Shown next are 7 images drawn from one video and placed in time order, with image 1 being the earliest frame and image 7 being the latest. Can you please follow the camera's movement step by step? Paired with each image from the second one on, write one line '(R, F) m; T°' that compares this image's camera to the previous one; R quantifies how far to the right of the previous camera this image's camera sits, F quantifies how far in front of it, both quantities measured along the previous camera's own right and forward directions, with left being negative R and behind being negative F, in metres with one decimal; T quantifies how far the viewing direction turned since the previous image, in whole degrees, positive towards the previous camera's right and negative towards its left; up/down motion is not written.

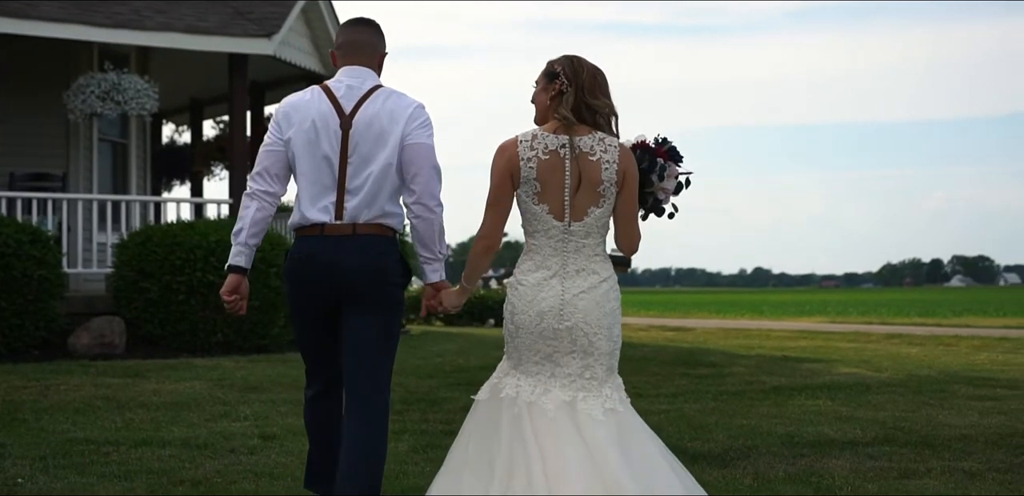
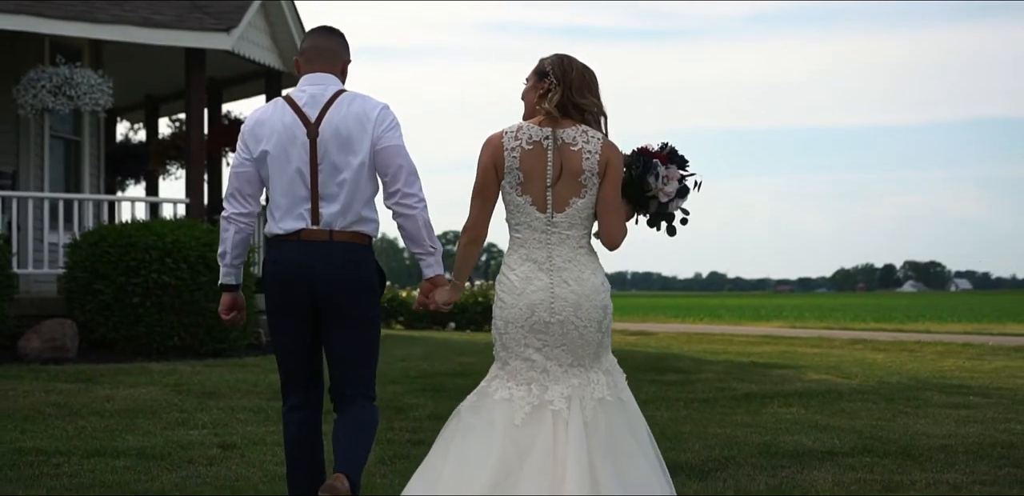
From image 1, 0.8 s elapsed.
(-0.1, +0.3) m; +2°
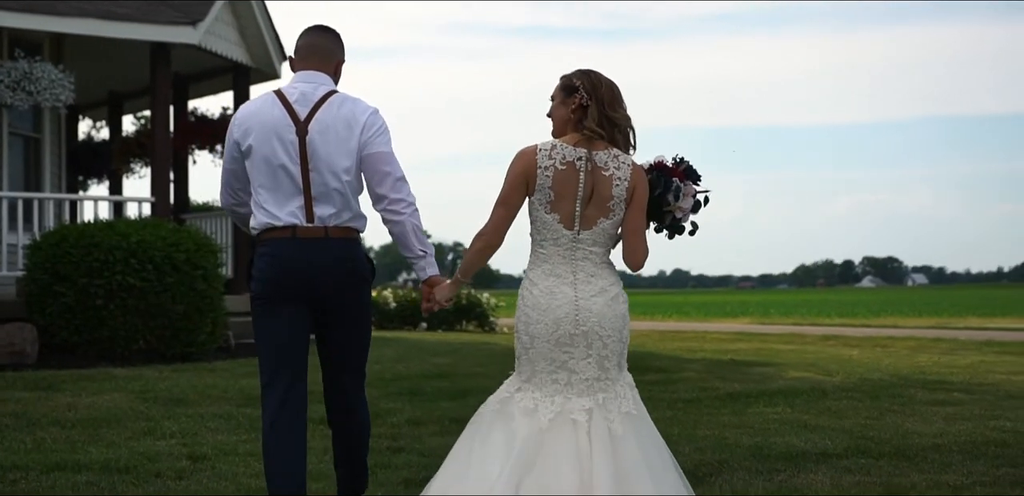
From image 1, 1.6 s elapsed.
(-0.1, +0.3) m; +2°
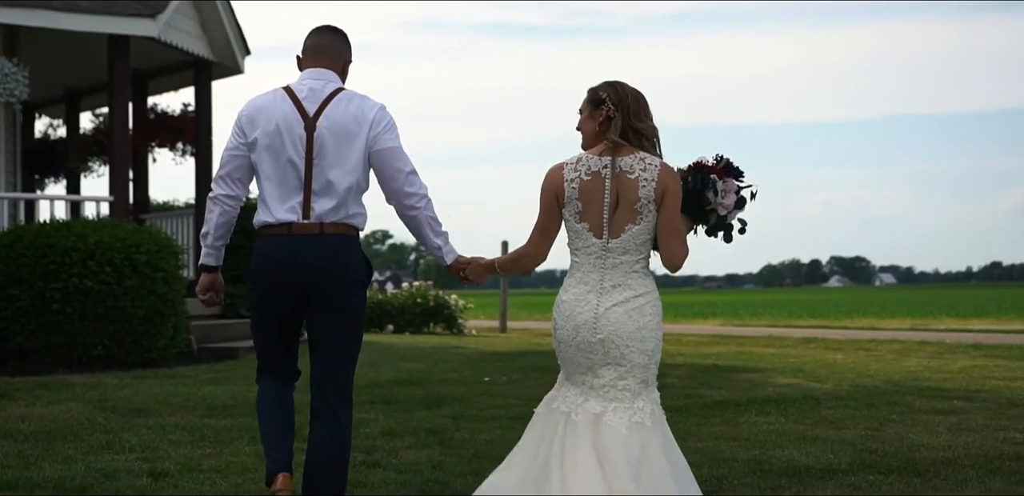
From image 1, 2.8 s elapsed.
(-0.1, +0.5) m; +1°
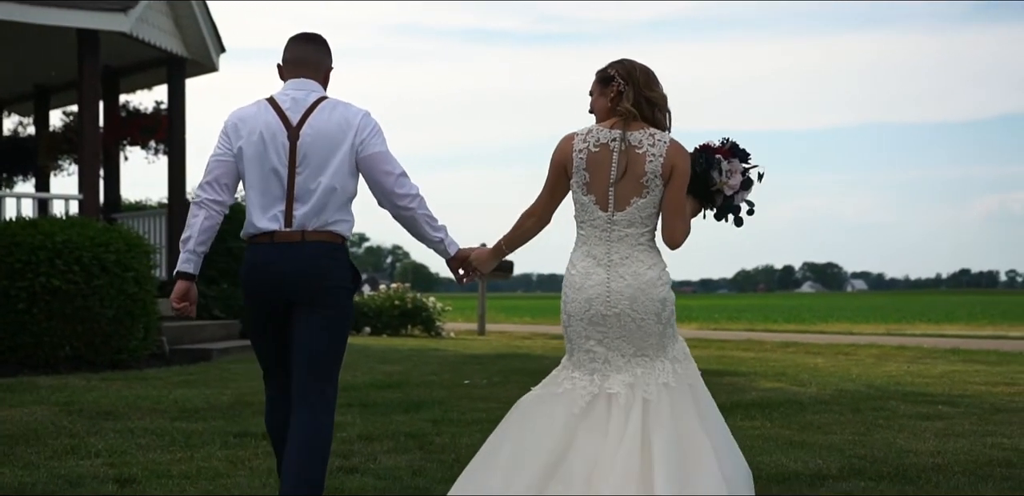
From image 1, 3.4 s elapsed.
(0.0, +0.2) m; +1°
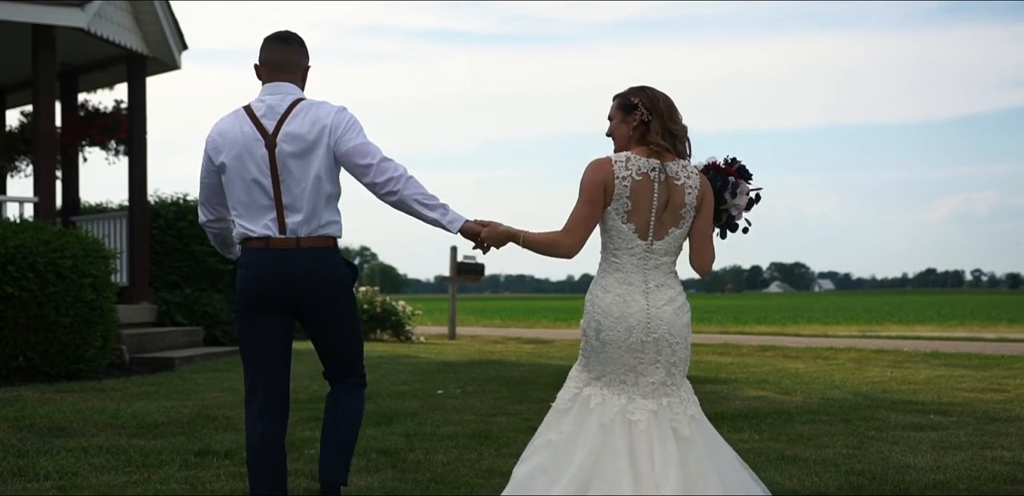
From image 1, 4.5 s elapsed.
(-0.1, +0.4) m; +1°
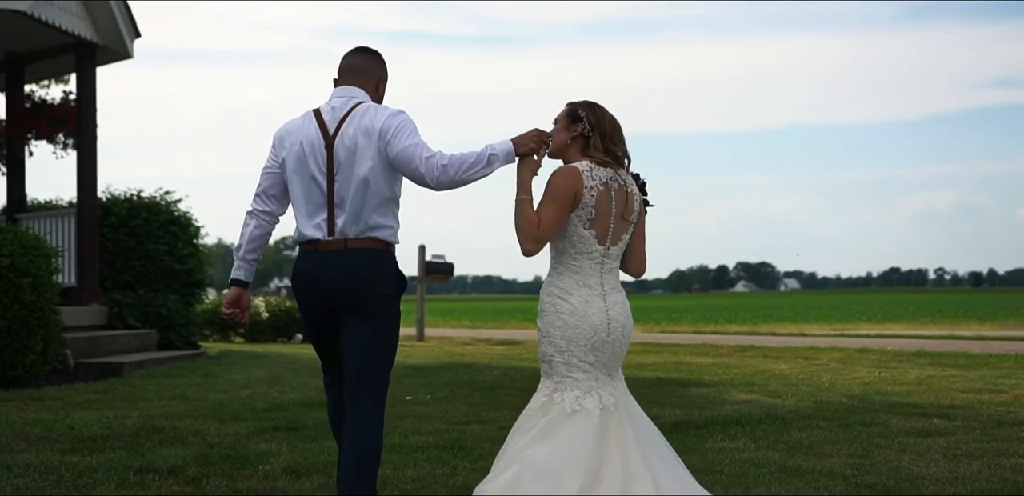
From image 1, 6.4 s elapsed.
(0.0, +0.7) m; +1°
